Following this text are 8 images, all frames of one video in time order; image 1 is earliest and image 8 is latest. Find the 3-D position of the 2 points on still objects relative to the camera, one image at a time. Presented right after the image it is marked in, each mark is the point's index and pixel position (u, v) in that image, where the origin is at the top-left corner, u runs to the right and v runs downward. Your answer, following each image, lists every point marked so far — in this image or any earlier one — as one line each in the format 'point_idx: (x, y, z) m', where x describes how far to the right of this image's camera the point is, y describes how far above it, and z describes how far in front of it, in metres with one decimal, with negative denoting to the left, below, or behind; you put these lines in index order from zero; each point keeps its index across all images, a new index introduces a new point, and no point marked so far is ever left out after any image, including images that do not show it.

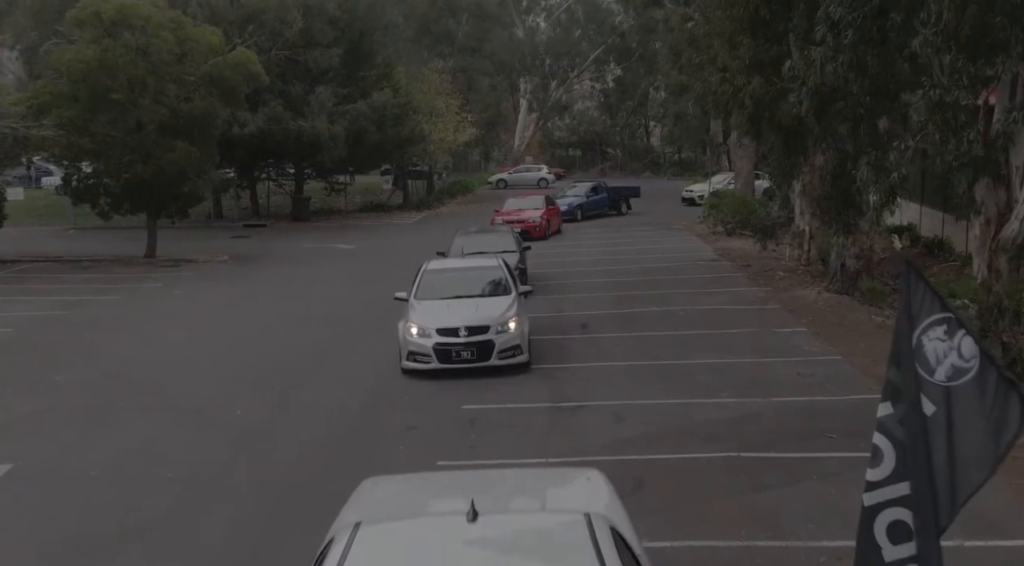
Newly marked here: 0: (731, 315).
0: (+3.6, -0.5, +18.3) m
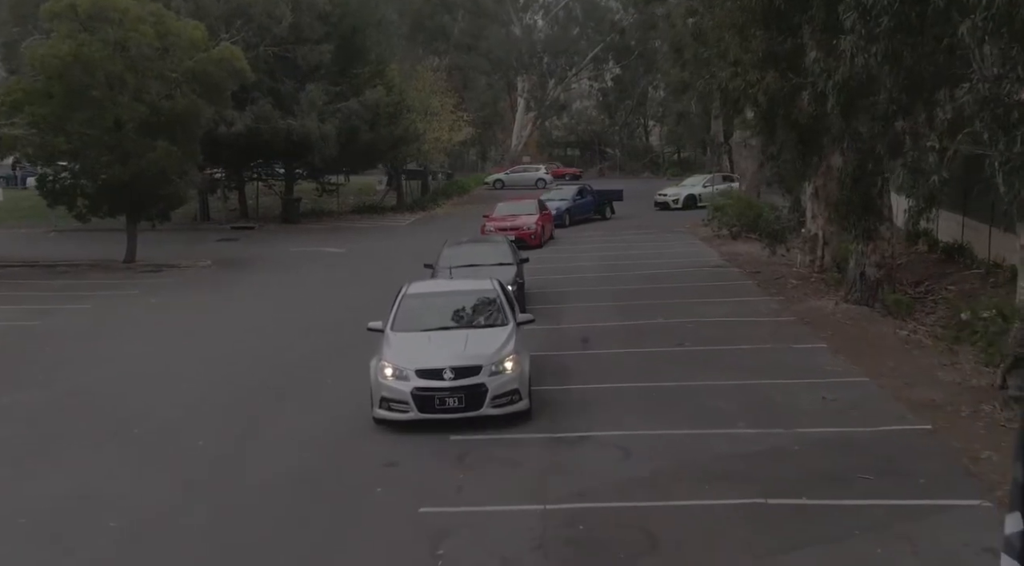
0: (+3.5, -0.7, +17.0) m
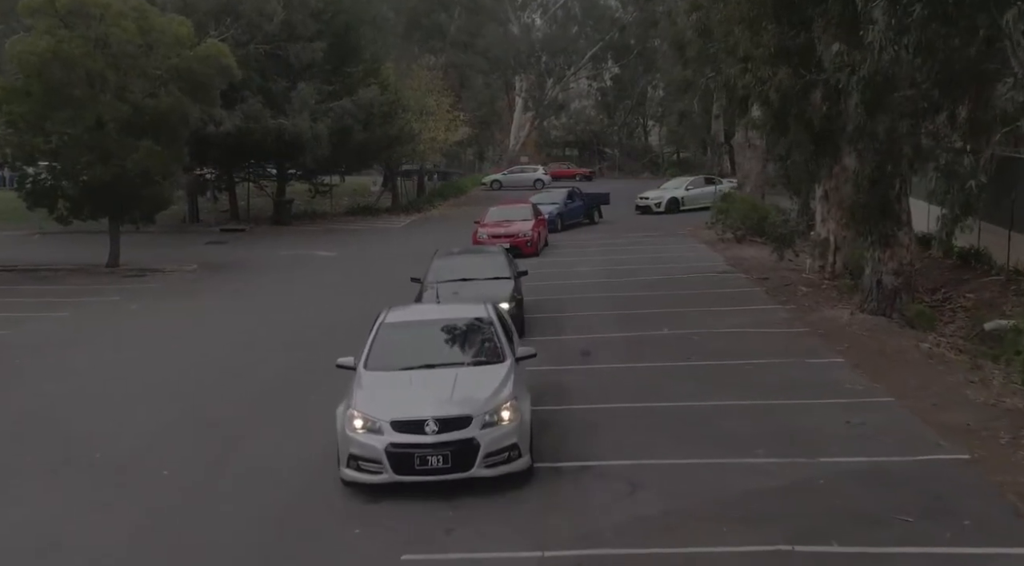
0: (+3.4, -0.8, +16.0) m
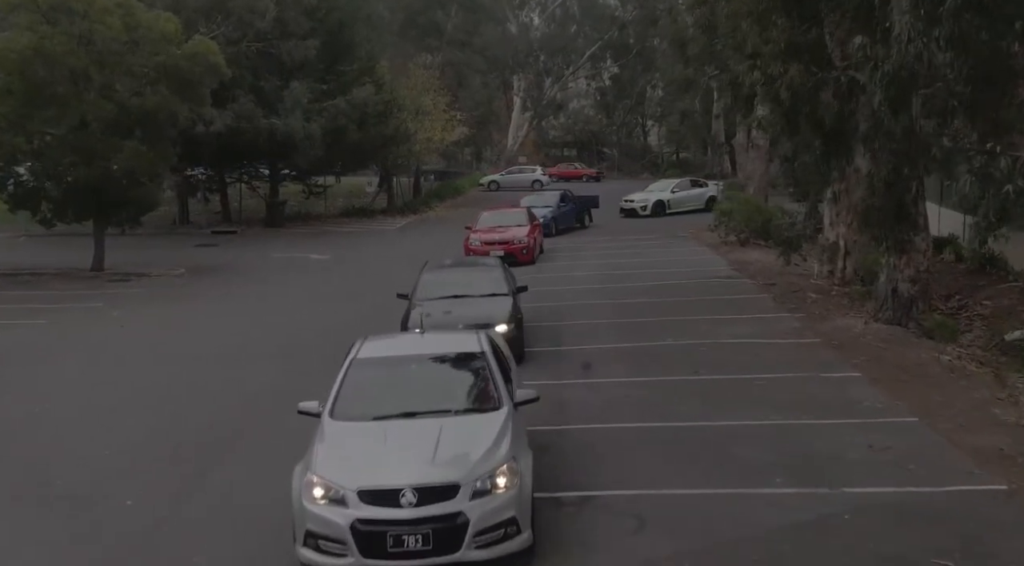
0: (+3.4, -0.9, +15.2) m
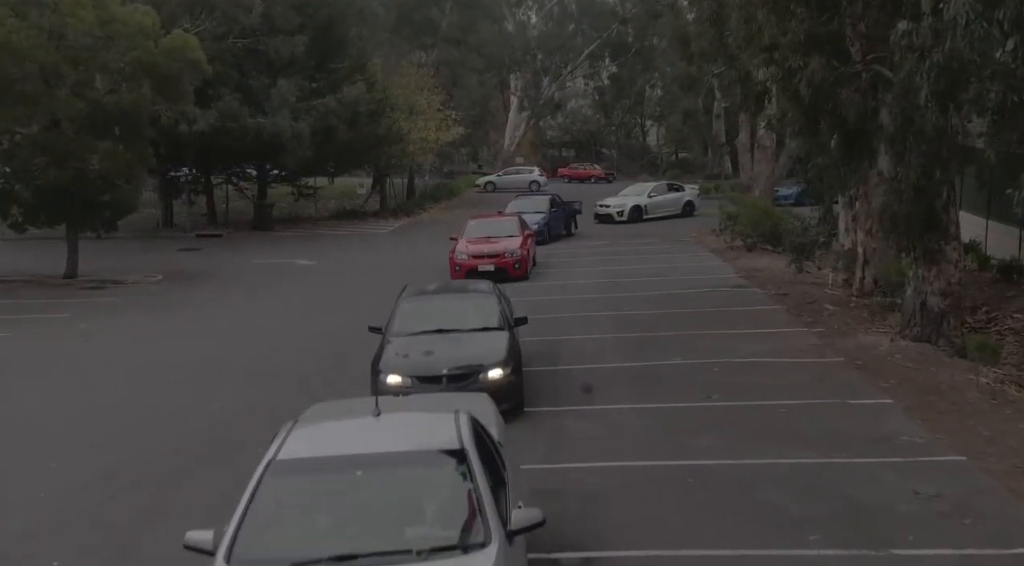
0: (+3.3, -1.1, +13.8) m
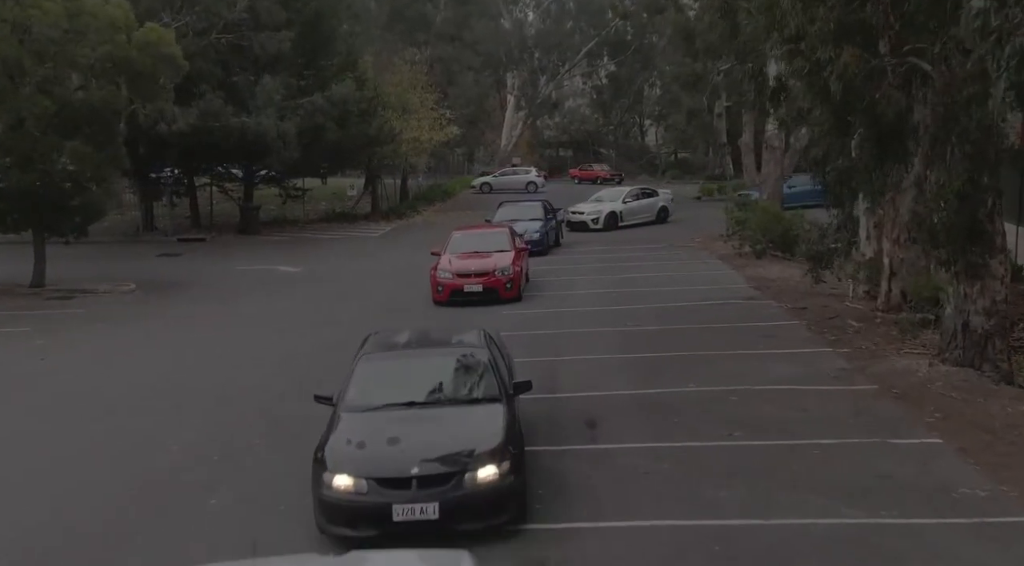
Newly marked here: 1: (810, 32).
0: (+3.2, -1.3, +12.3) m
1: (+3.4, +2.9, +12.8) m
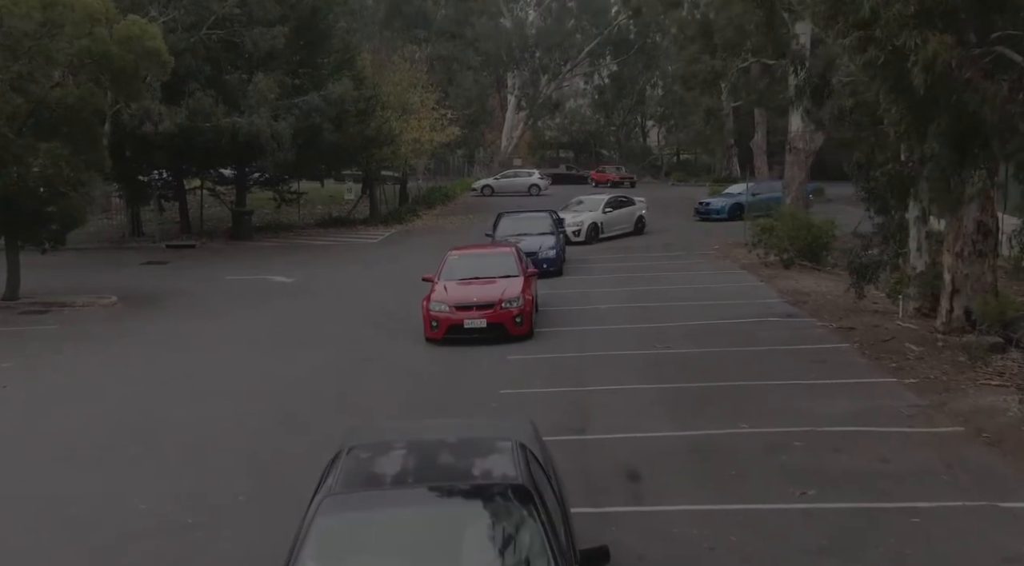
0: (+3.5, -1.5, +10.5) m
1: (+3.7, +2.6, +11.1) m
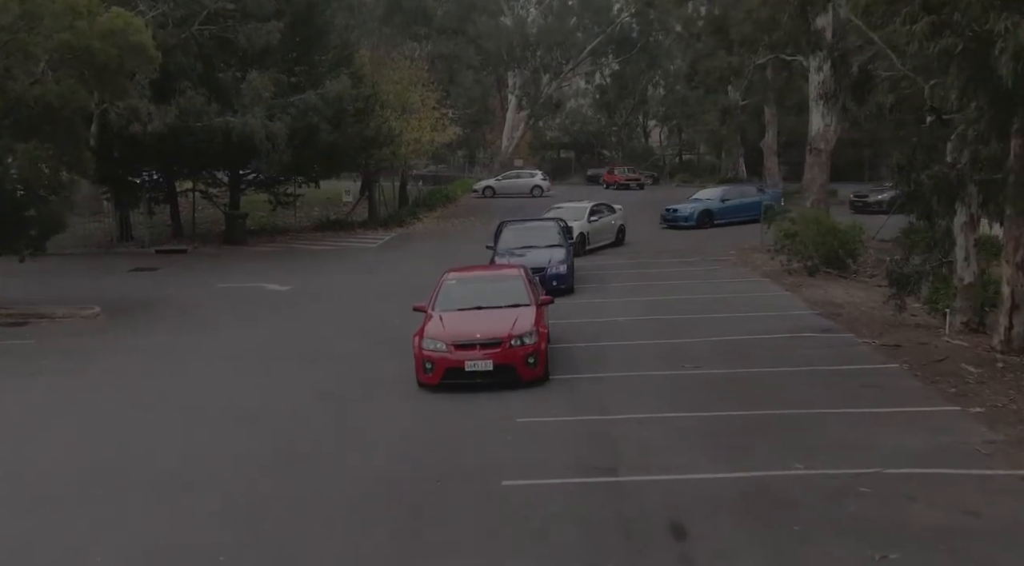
0: (+3.7, -1.7, +9.2) m
1: (+3.9, +2.5, +9.7) m
